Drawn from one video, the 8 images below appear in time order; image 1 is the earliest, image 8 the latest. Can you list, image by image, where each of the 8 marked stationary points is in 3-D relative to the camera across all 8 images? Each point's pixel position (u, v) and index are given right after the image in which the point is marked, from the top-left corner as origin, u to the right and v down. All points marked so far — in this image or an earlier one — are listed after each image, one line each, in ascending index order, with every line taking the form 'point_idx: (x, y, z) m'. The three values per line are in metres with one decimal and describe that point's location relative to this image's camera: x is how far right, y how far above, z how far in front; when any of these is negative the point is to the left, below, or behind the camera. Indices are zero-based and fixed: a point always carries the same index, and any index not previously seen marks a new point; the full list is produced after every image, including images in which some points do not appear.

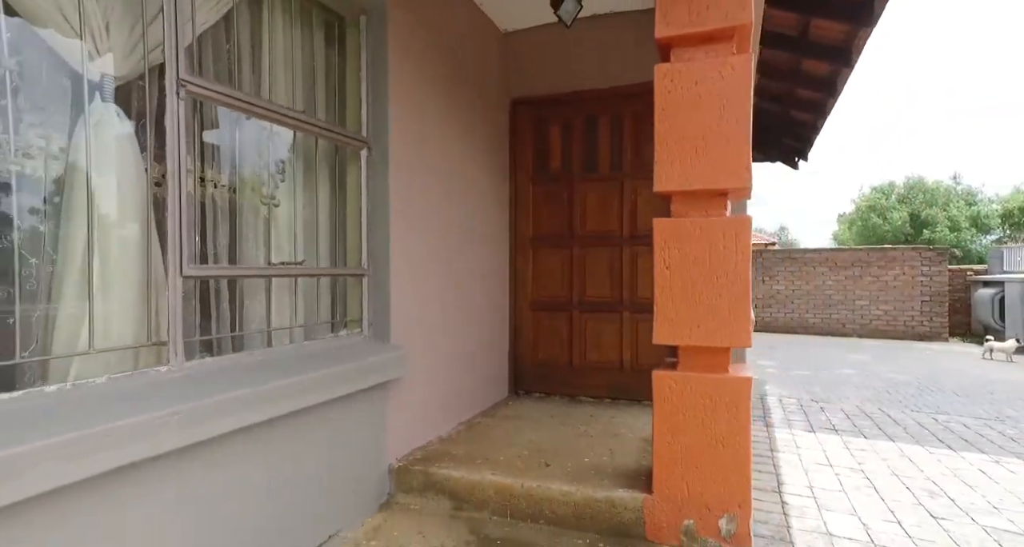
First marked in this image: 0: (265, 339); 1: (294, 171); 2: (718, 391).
0: (-0.8, -0.2, +2.2) m
1: (-0.8, +0.4, +2.4) m
2: (+0.7, -0.4, +2.2) m
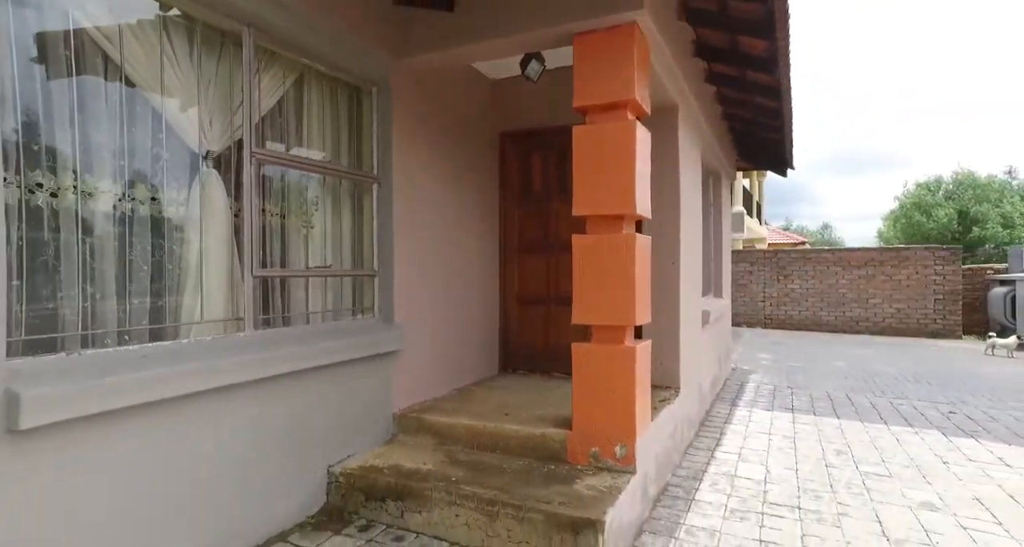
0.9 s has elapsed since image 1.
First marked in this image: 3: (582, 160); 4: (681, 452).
0: (-1.1, -0.2, +3.3) m
1: (-1.0, +0.4, +3.5) m
2: (+0.5, -0.4, +3.2) m
3: (+0.4, +0.6, +3.4) m
4: (+1.3, -1.3, +4.6) m
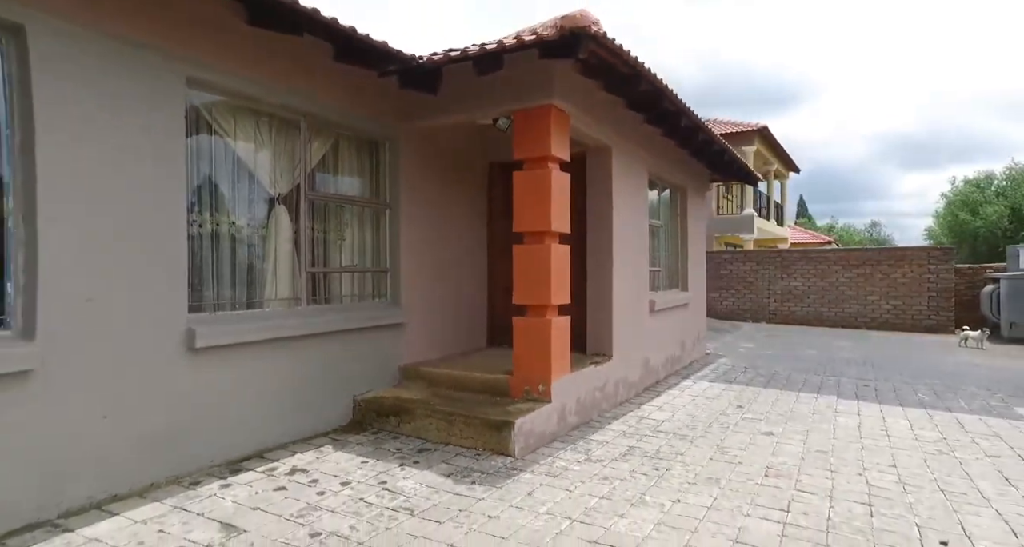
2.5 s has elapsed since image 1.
0: (-1.4, -0.2, +5.2) m
1: (-1.3, +0.4, +5.3) m
2: (+0.2, -0.4, +5.0) m
3: (+0.1, +0.6, +5.1) m
4: (+1.0, -1.3, +6.3) m
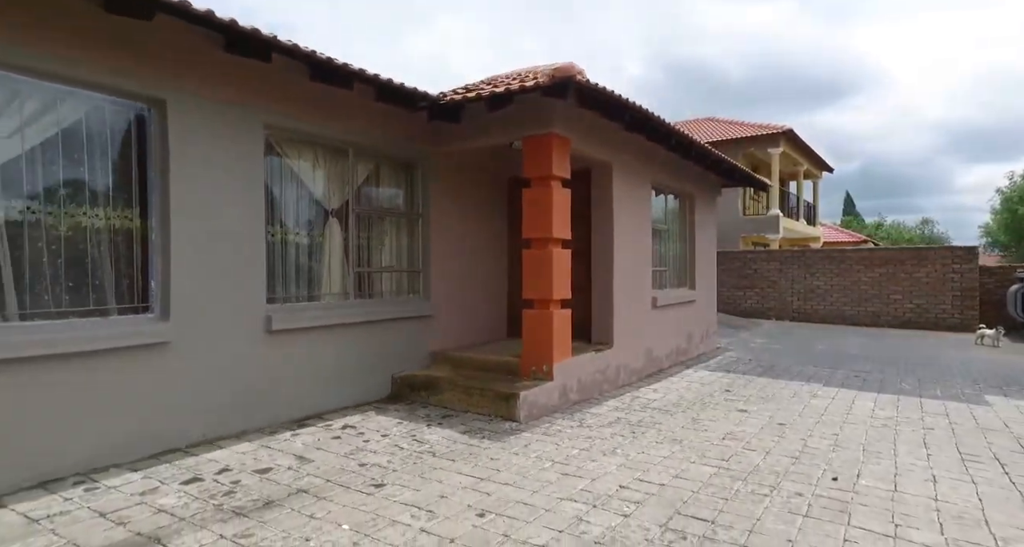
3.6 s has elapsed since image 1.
0: (-1.3, -0.2, +6.3) m
1: (-1.2, +0.4, +6.5) m
2: (+0.3, -0.4, +6.0) m
3: (+0.2, +0.6, +6.1) m
4: (+1.2, -1.3, +7.3) m
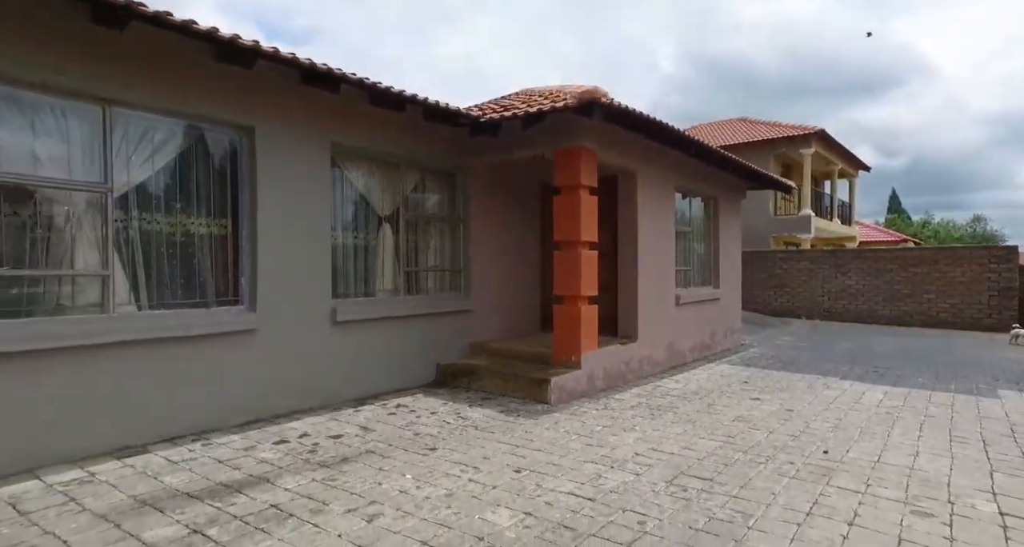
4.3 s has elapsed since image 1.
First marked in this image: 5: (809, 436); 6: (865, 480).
0: (-0.9, -0.2, +7.1) m
1: (-0.8, +0.4, +7.2) m
2: (+0.6, -0.4, +6.7) m
3: (+0.5, +0.6, +6.8) m
4: (+1.6, -1.3, +7.9) m
5: (+2.3, -1.3, +5.0) m
6: (+2.1, -1.2, +3.8) m
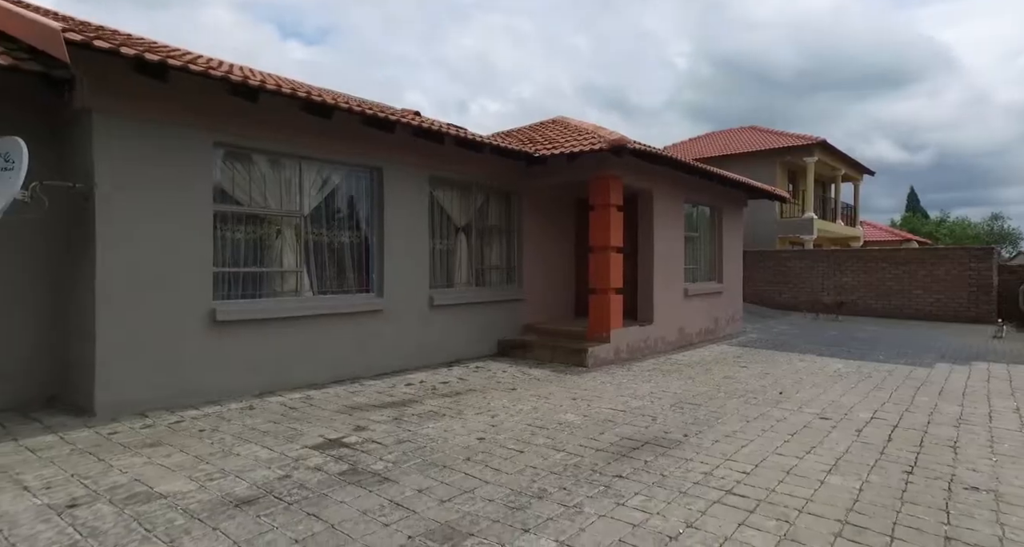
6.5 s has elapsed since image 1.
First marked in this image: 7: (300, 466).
0: (-0.3, -0.1, +9.2) m
1: (-0.2, +0.5, +9.4) m
2: (+1.2, -0.4, +8.8) m
3: (+1.1, +0.7, +8.9) m
4: (+2.2, -1.2, +10.0) m
5: (+2.9, -1.2, +7.1) m
6: (+2.6, -1.2, +5.9) m
7: (-1.2, -1.1, +3.7) m
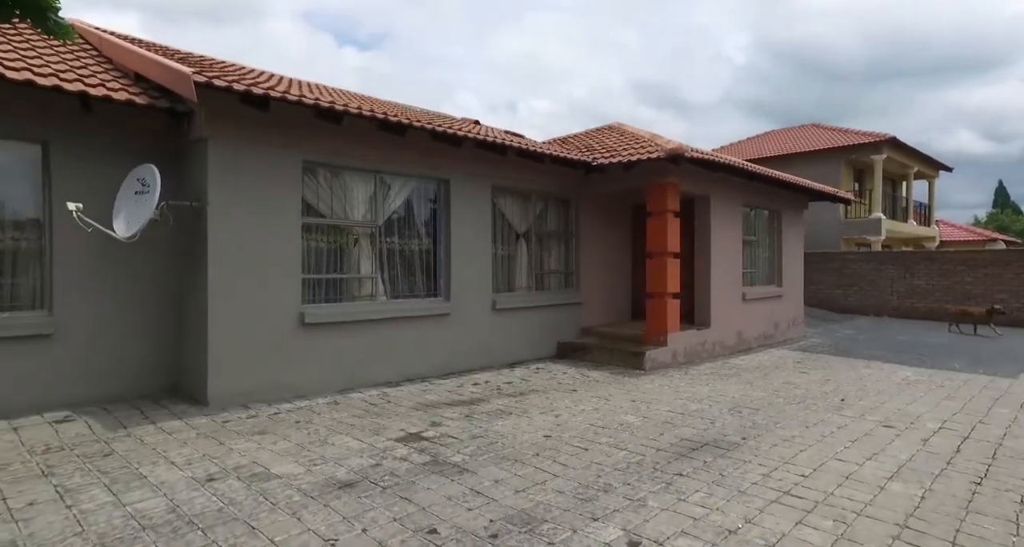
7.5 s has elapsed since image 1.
0: (+0.6, -0.2, +9.5) m
1: (+0.7, +0.4, +9.7) m
2: (+2.0, -0.4, +9.0) m
3: (+1.9, +0.6, +9.1) m
4: (+3.1, -1.3, +10.1) m
5: (+3.5, -1.3, +7.2) m
6: (+3.2, -1.3, +6.0) m
7: (-0.8, -1.1, +4.1) m
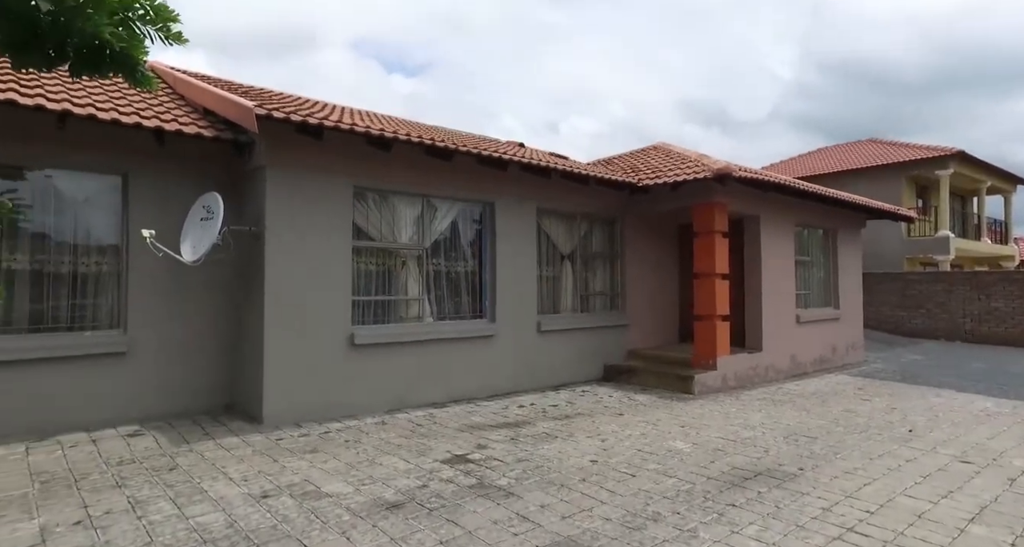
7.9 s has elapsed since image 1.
0: (+1.2, -0.5, +9.5) m
1: (+1.3, +0.1, +9.6) m
2: (+2.6, -0.7, +8.9) m
3: (+2.6, +0.3, +9.0) m
4: (+3.8, -1.6, +9.9) m
5: (+4.0, -1.6, +6.9) m
6: (+3.6, -1.5, +5.7) m
7: (-0.5, -1.3, +4.1) m
